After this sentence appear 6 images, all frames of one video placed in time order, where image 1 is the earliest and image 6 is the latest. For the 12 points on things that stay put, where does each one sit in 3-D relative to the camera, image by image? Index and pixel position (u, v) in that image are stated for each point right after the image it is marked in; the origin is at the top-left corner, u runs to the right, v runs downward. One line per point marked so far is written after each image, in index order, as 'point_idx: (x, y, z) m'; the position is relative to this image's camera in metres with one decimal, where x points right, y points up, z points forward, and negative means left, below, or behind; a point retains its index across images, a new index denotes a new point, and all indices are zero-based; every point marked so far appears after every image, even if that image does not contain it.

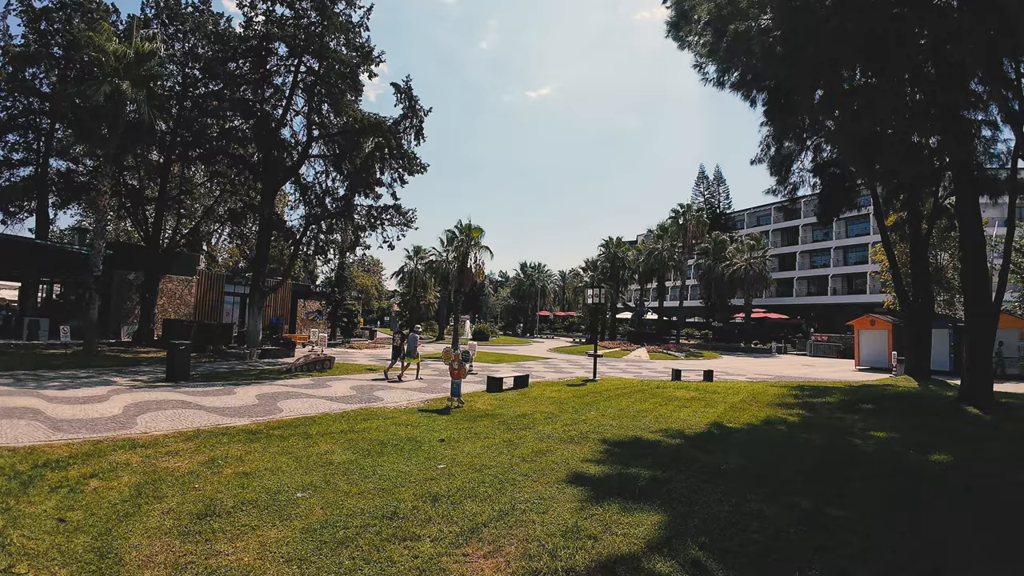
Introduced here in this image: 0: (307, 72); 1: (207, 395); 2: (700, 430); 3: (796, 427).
0: (-6.7, +7.2, +18.3) m
1: (-5.4, -1.9, +9.7) m
2: (+2.8, -2.1, +7.9) m
3: (+4.7, -2.2, +8.8) m
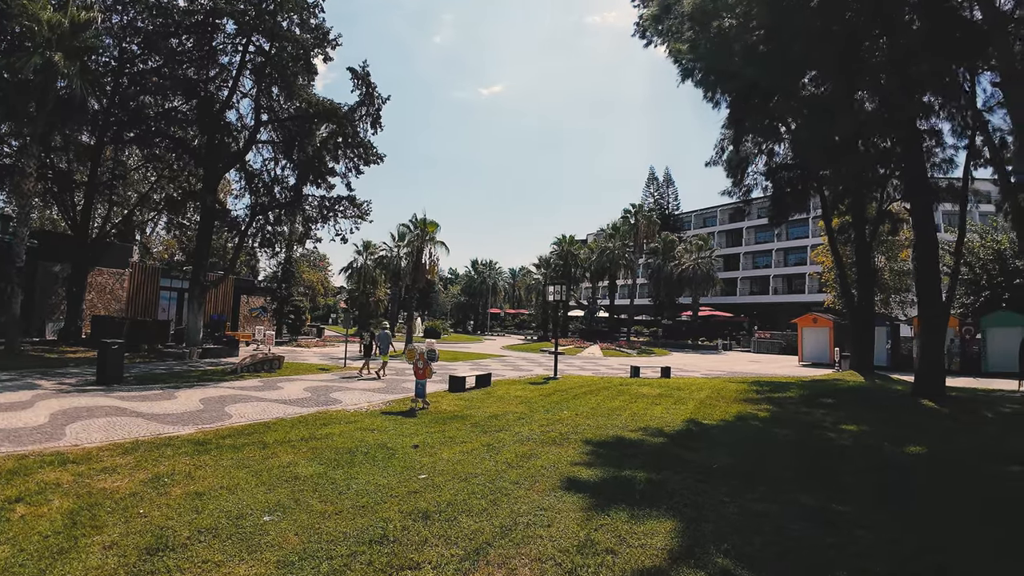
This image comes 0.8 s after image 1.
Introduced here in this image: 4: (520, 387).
0: (-8.0, +7.4, +17.2) m
1: (-5.9, -1.8, +8.8) m
2: (+2.4, -2.0, +7.8) m
3: (+4.2, -2.1, +8.9) m
4: (+0.2, -2.3, +12.7) m
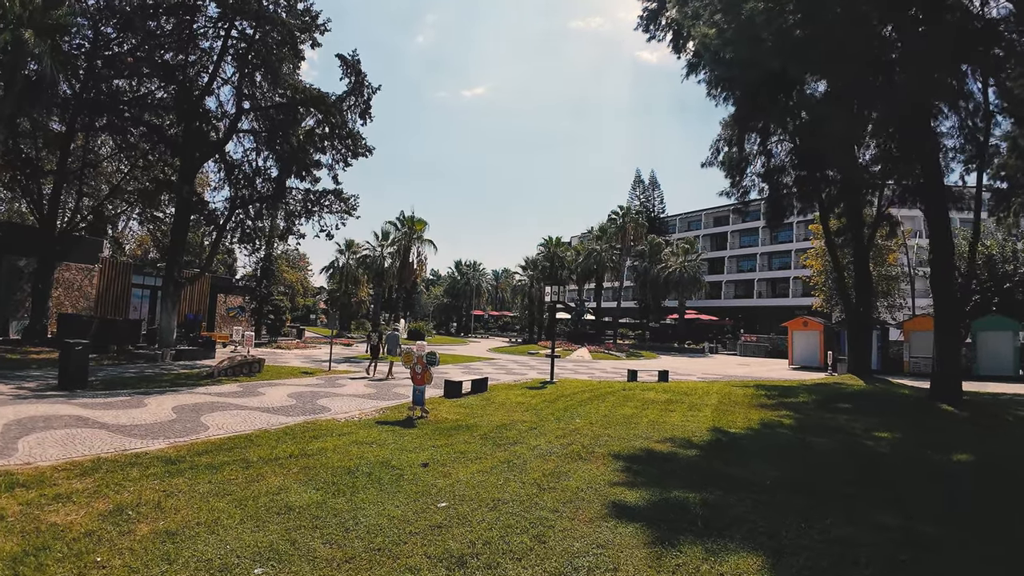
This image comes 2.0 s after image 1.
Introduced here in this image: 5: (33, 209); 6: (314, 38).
0: (-8.1, +7.5, +16.3) m
1: (-5.8, -1.7, +7.9) m
2: (+2.6, -2.0, +7.1) m
3: (+4.3, -2.2, +8.3) m
4: (+0.1, -2.3, +12.0) m
5: (-16.7, +2.8, +19.0) m
6: (-6.2, +7.9, +17.1) m
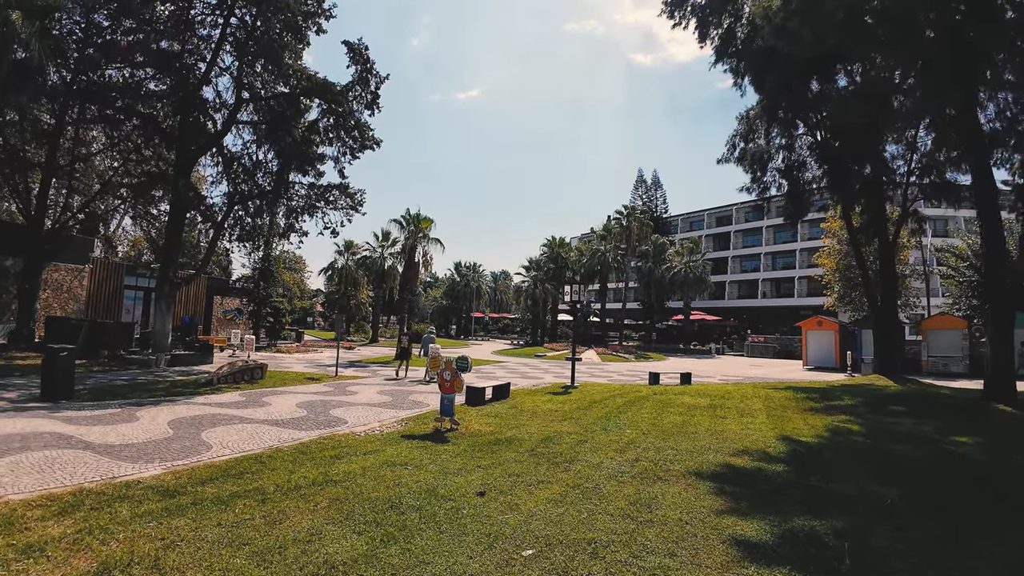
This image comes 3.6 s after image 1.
0: (-7.6, +7.4, +15.3) m
1: (-5.2, -1.7, +6.9) m
2: (+3.1, -1.9, +6.2) m
3: (+4.9, -2.1, +7.4) m
4: (+0.7, -2.3, +11.0) m
5: (-16.2, +2.7, +17.9) m
6: (-5.7, +7.9, +16.2) m
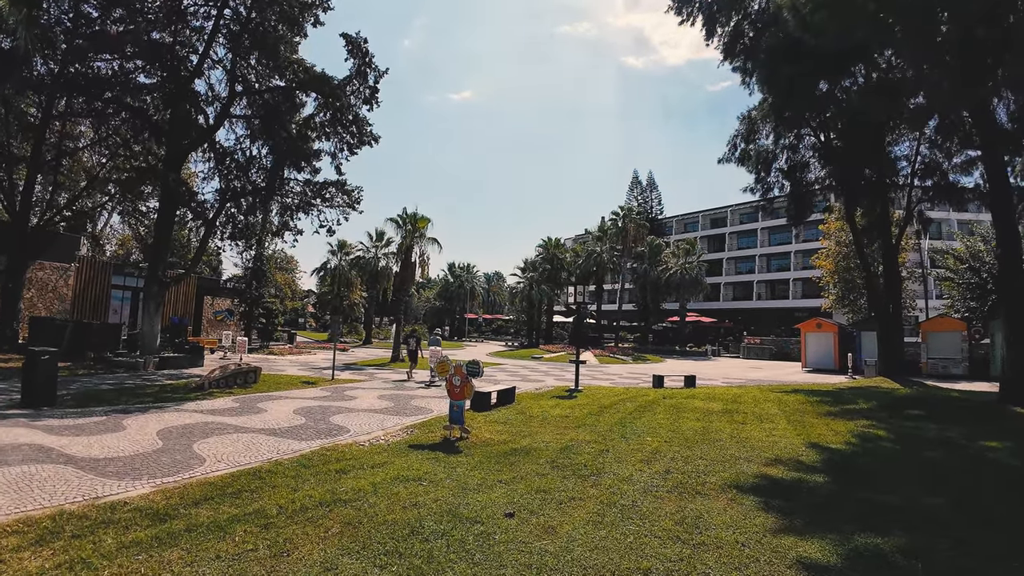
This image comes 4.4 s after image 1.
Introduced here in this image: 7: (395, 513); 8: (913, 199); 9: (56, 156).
0: (-7.6, +7.4, +14.8) m
1: (-5.1, -1.7, +6.4) m
2: (+3.3, -1.9, +5.9) m
3: (+5.0, -2.1, +7.0) m
4: (+0.8, -2.3, +10.6) m
5: (-16.2, +2.7, +17.3) m
6: (-5.7, +7.9, +15.7) m
7: (-0.8, -1.6, +3.9) m
8: (+14.4, +3.2, +19.6) m
9: (-14.3, +4.1, +17.1) m
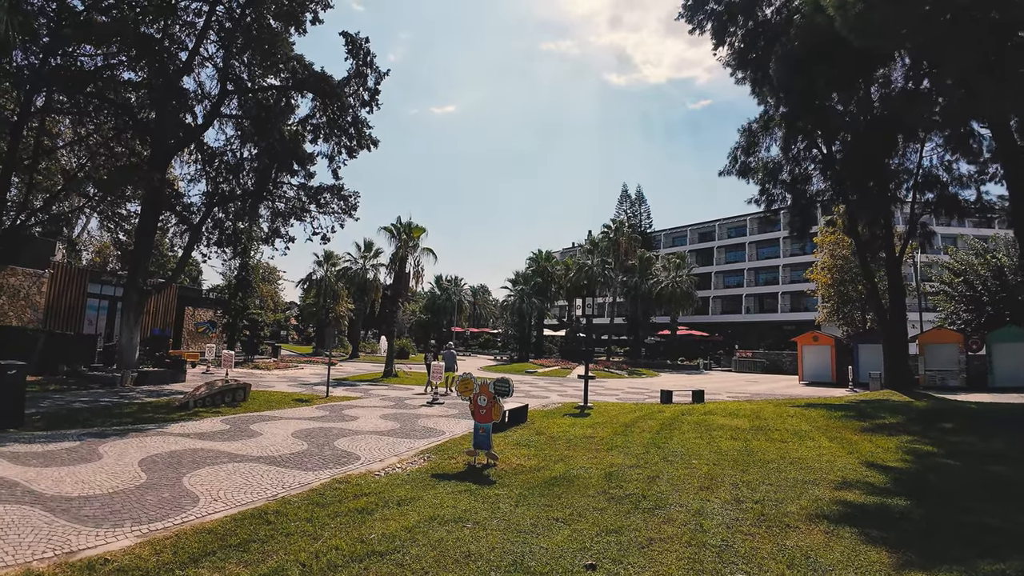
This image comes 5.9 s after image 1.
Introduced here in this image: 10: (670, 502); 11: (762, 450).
0: (-7.4, +7.2, +14.0) m
1: (-4.7, -1.8, +5.5) m
2: (+3.7, -2.0, +5.2) m
3: (+5.4, -2.2, +6.4) m
4: (+1.1, -2.5, +9.9) m
5: (-16.1, +2.4, +16.1) m
6: (-5.5, +7.6, +15.0) m
7: (-0.4, -1.6, +3.2) m
8: (+14.4, +2.8, +19.4) m
9: (-14.2, +3.9, +16.0) m
10: (+1.3, -1.9, +4.6) m
11: (+3.4, -2.2, +7.3) m
